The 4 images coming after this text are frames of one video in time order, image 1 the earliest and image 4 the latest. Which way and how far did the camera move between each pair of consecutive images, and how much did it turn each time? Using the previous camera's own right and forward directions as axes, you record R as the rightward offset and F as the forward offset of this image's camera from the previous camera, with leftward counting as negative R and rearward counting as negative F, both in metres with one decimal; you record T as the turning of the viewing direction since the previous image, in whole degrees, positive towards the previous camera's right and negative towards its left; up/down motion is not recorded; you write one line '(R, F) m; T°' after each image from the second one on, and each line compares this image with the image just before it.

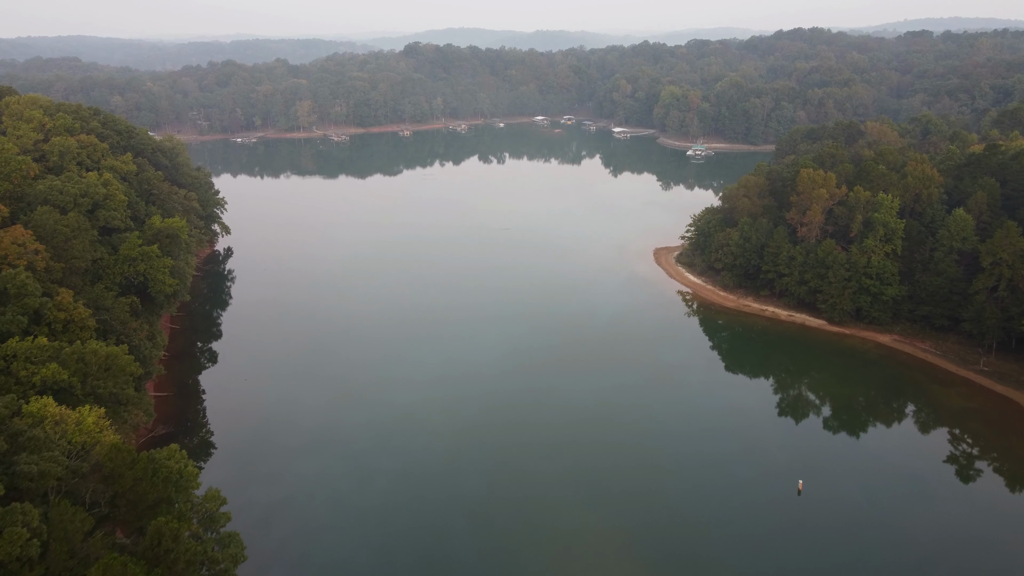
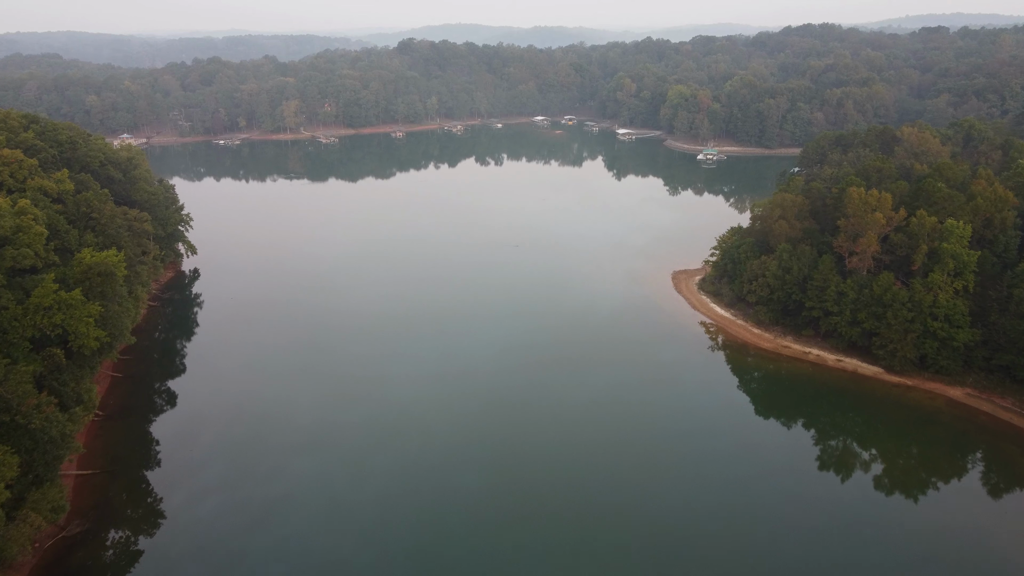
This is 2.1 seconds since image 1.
(-0.2, +5.3) m; 0°
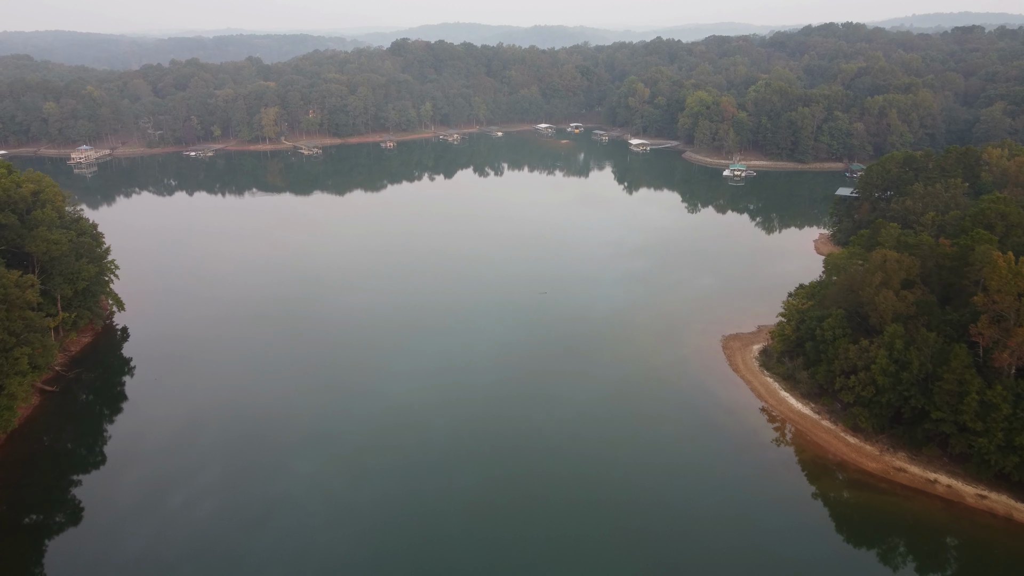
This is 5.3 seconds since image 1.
(-0.4, +8.9) m; 0°
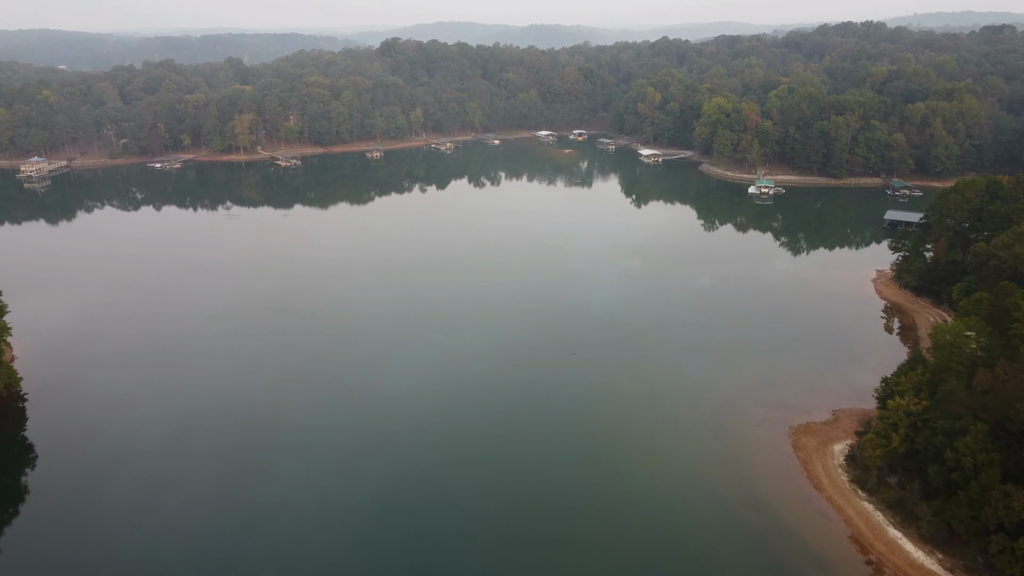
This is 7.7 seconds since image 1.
(-0.3, +7.8) m; 0°
